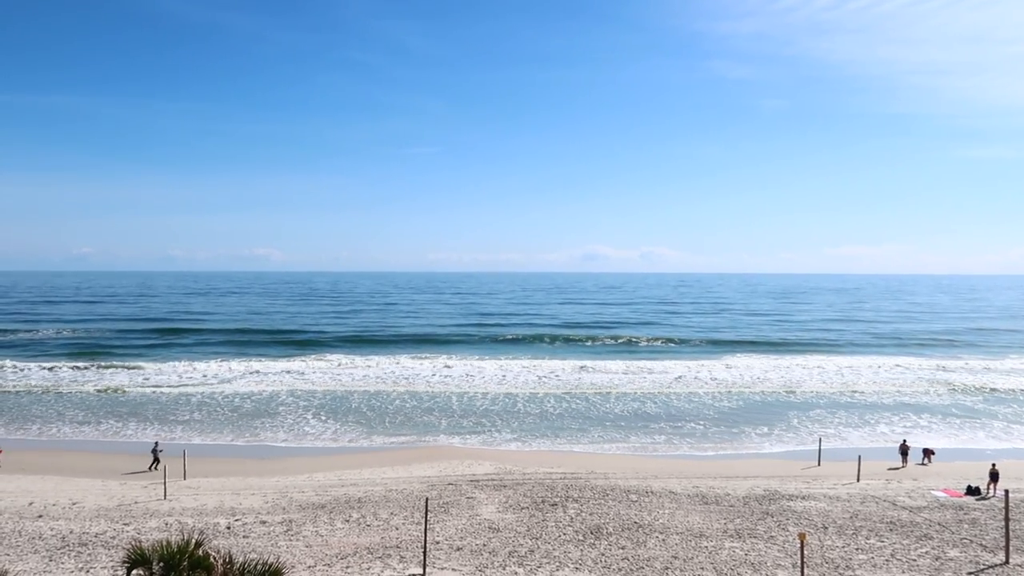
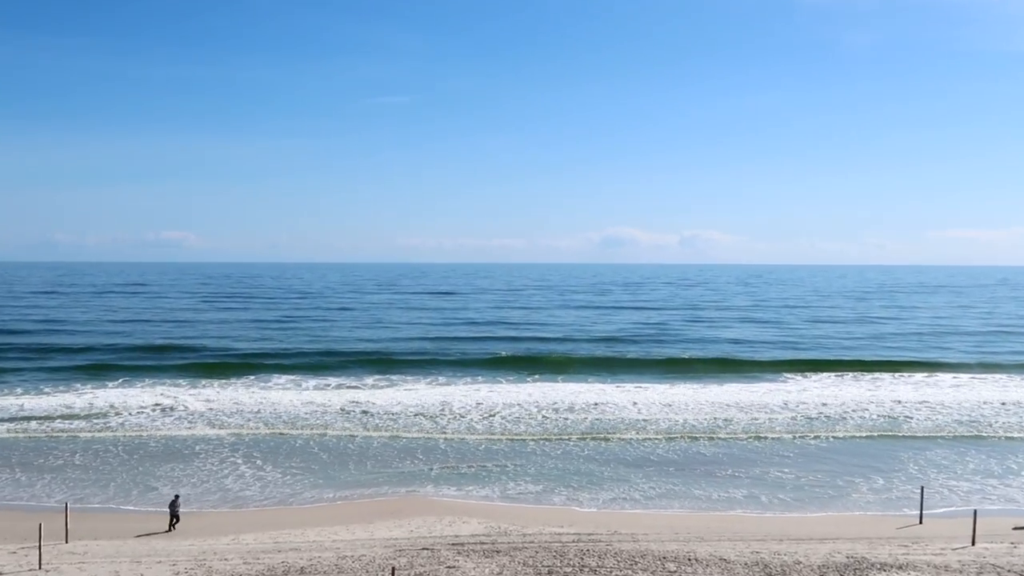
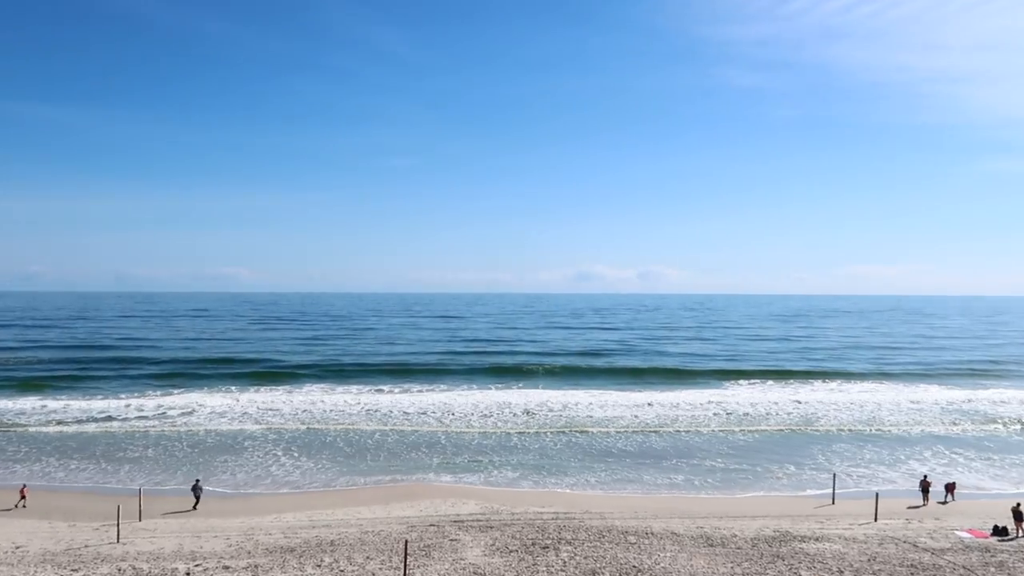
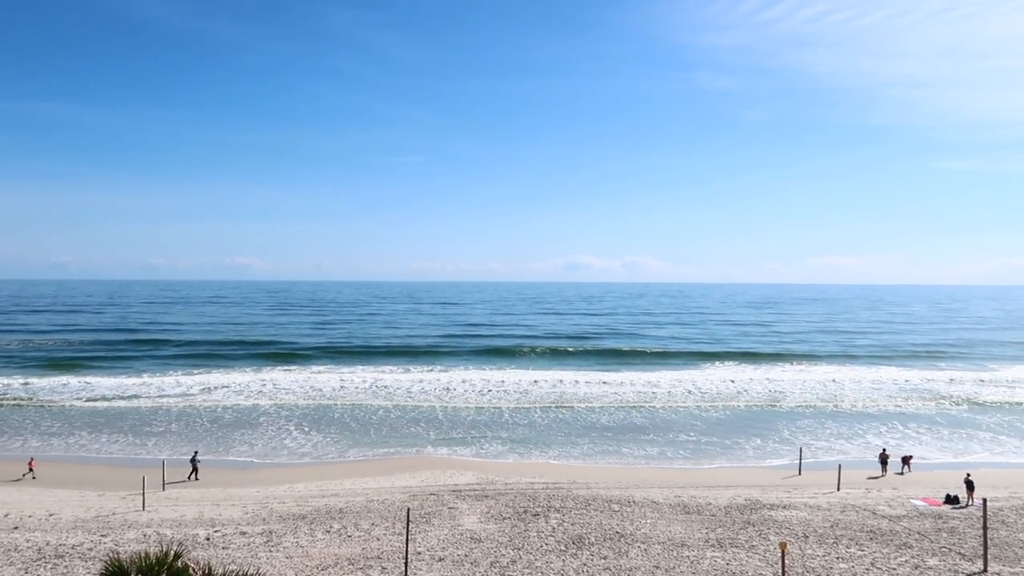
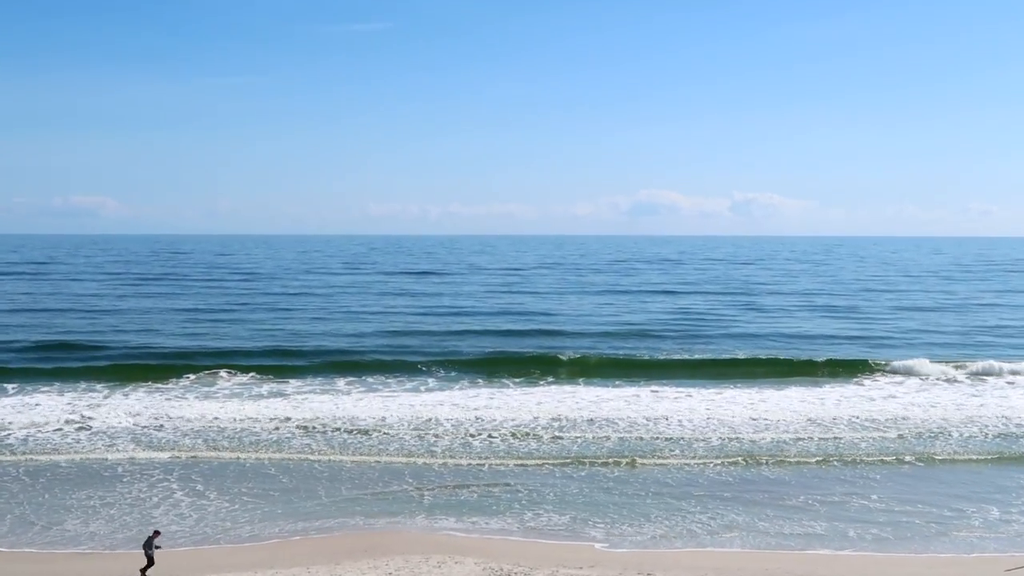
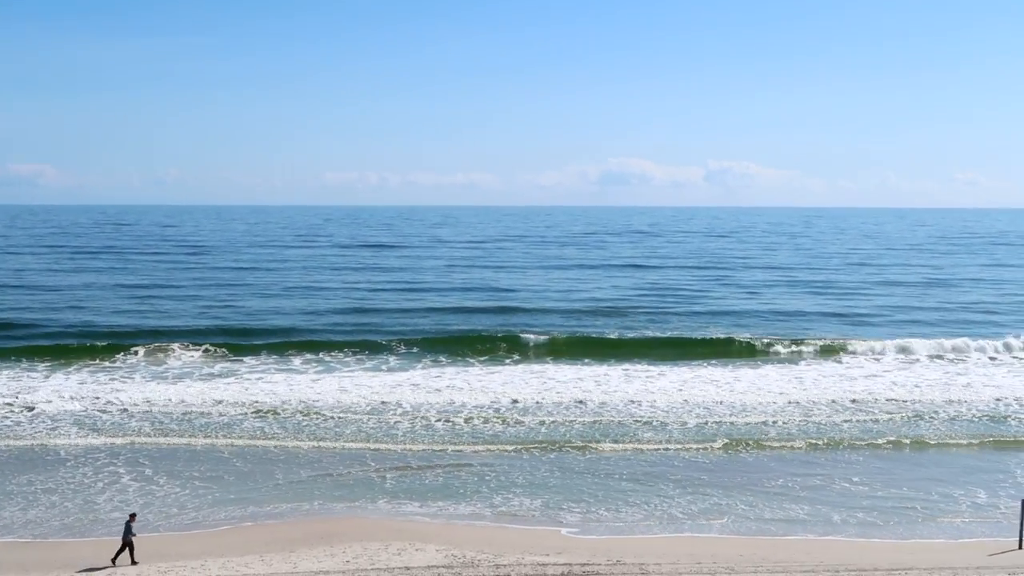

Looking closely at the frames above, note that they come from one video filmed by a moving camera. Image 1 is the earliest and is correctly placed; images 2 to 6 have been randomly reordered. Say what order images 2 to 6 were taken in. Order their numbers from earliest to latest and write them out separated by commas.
4, 3, 2, 5, 6
